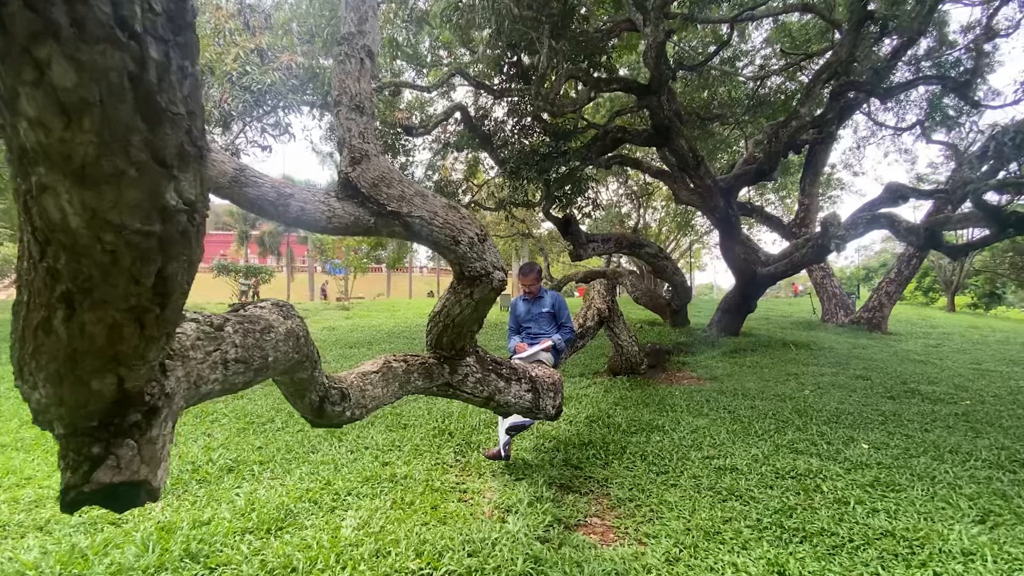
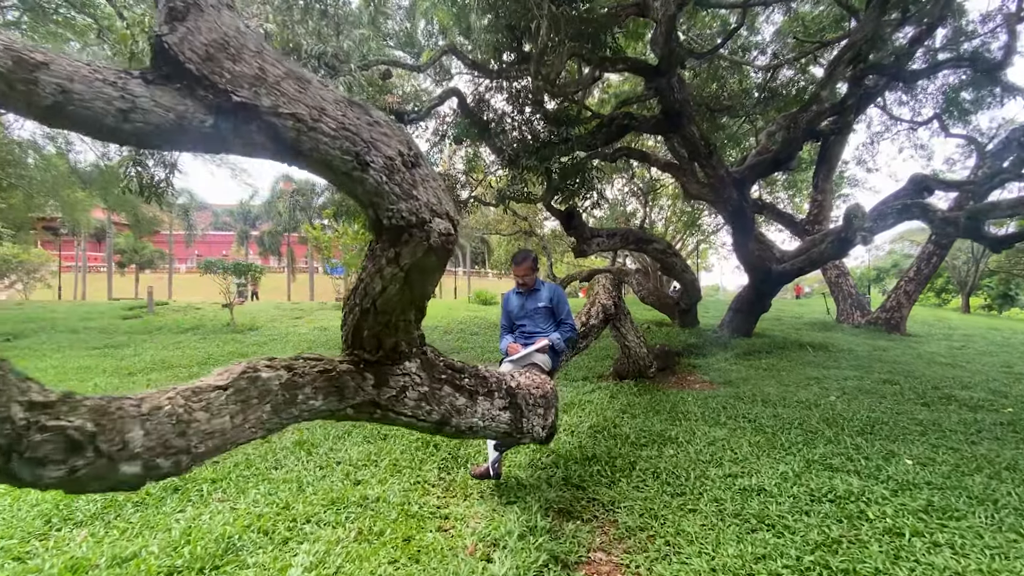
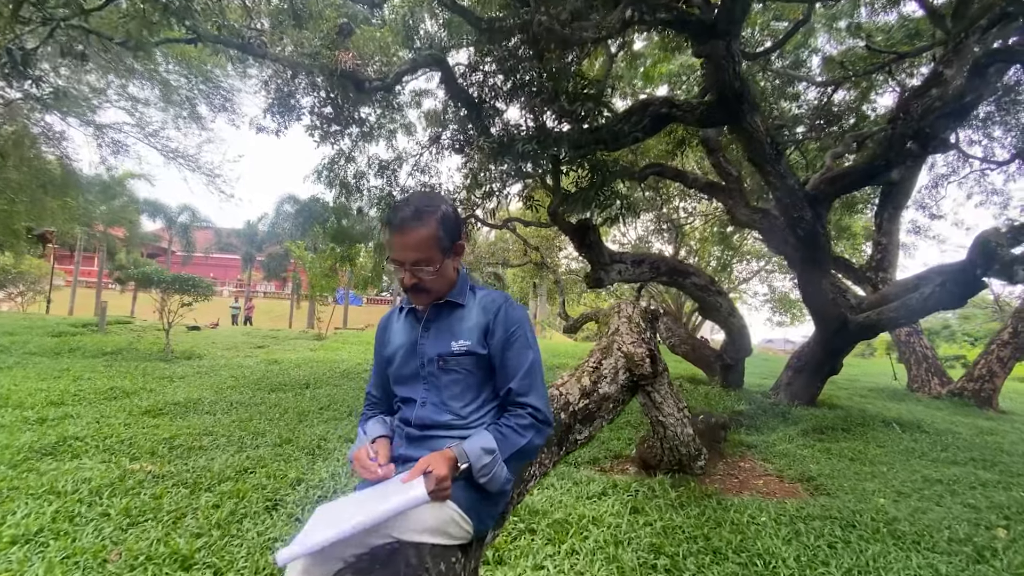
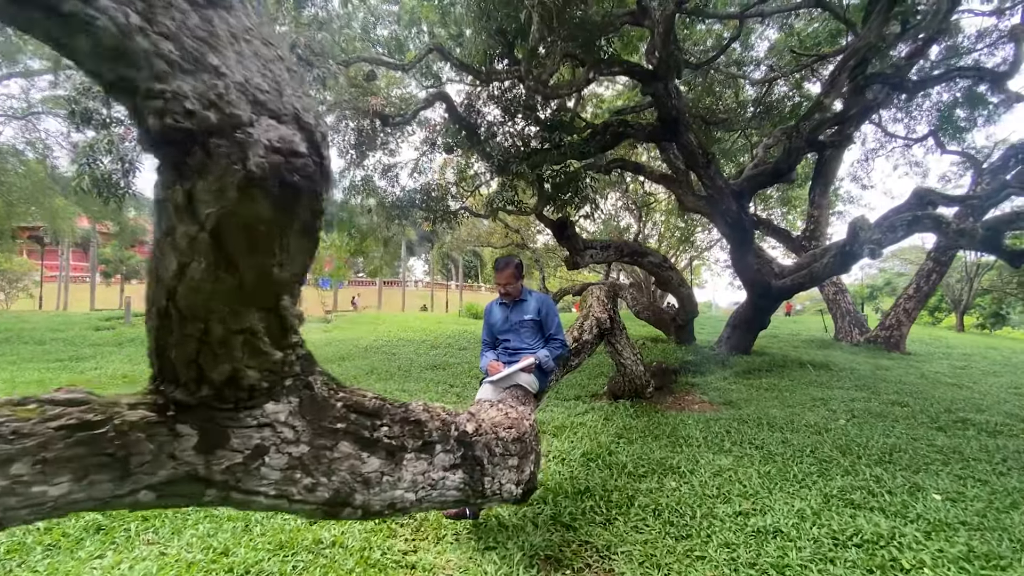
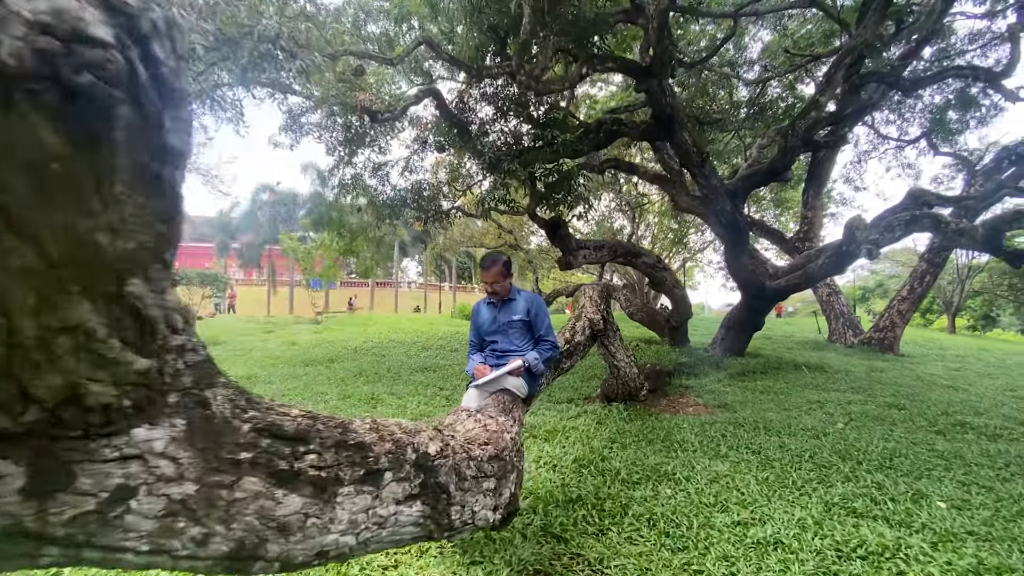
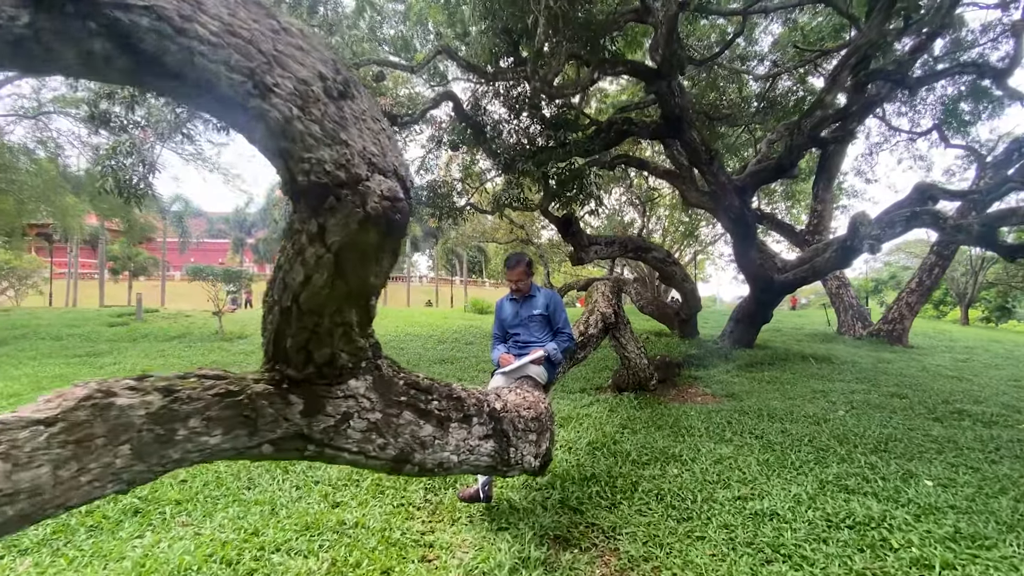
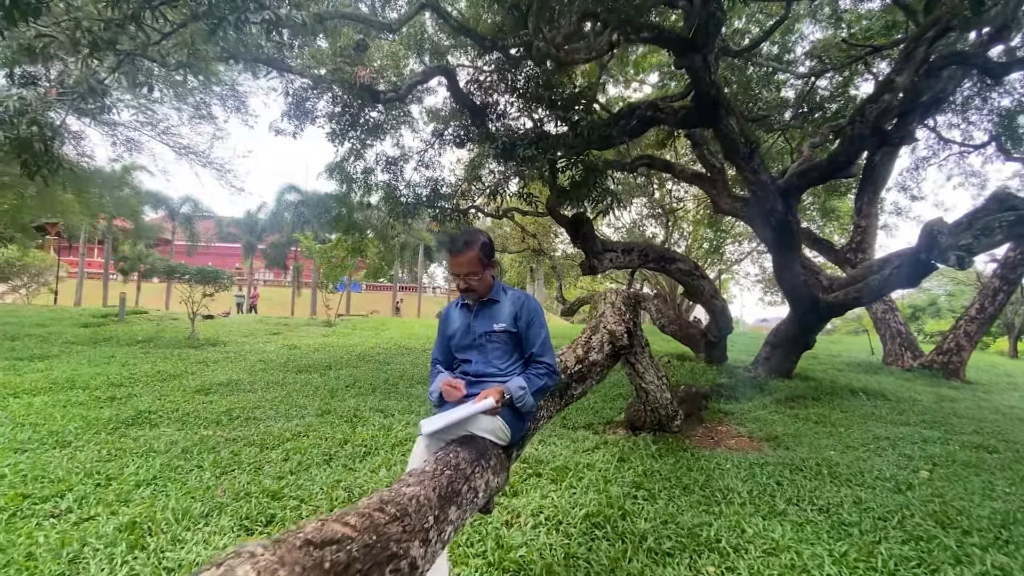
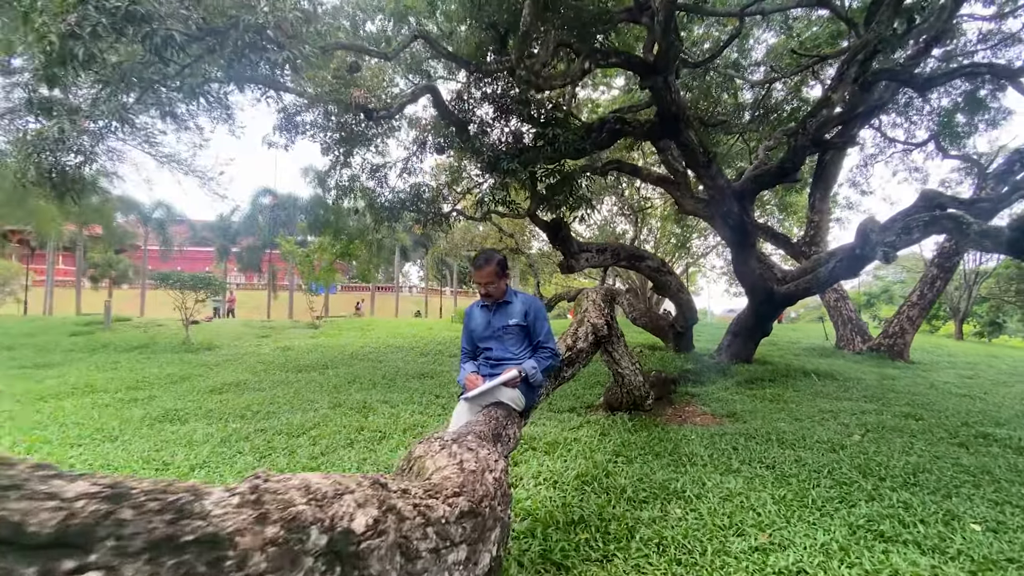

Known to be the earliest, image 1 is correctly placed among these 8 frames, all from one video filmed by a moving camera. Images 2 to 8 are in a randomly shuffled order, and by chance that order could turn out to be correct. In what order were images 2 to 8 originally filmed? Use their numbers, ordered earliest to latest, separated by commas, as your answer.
2, 6, 4, 5, 8, 7, 3
